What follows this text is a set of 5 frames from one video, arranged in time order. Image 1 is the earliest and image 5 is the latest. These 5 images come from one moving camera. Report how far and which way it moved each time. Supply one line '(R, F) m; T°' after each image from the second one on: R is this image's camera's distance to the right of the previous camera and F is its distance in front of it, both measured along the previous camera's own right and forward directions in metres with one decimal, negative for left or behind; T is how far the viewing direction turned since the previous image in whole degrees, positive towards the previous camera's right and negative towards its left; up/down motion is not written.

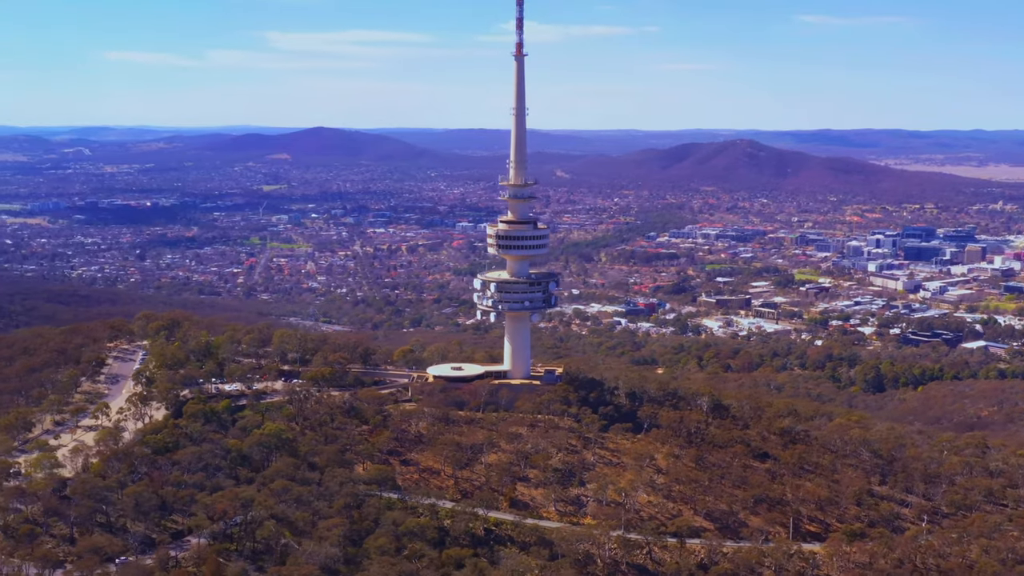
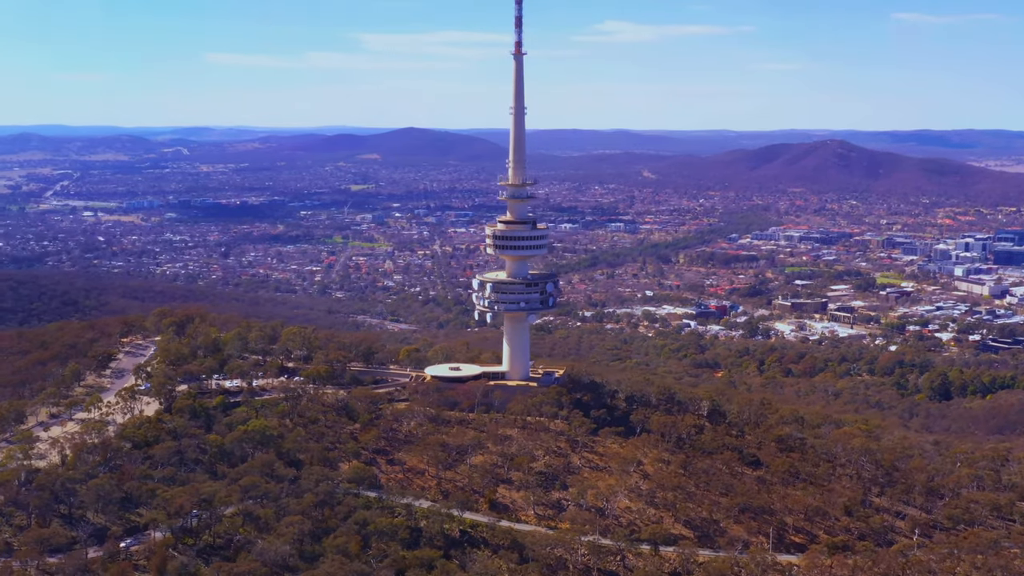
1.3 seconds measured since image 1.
(+2.4, +0.3) m; -5°
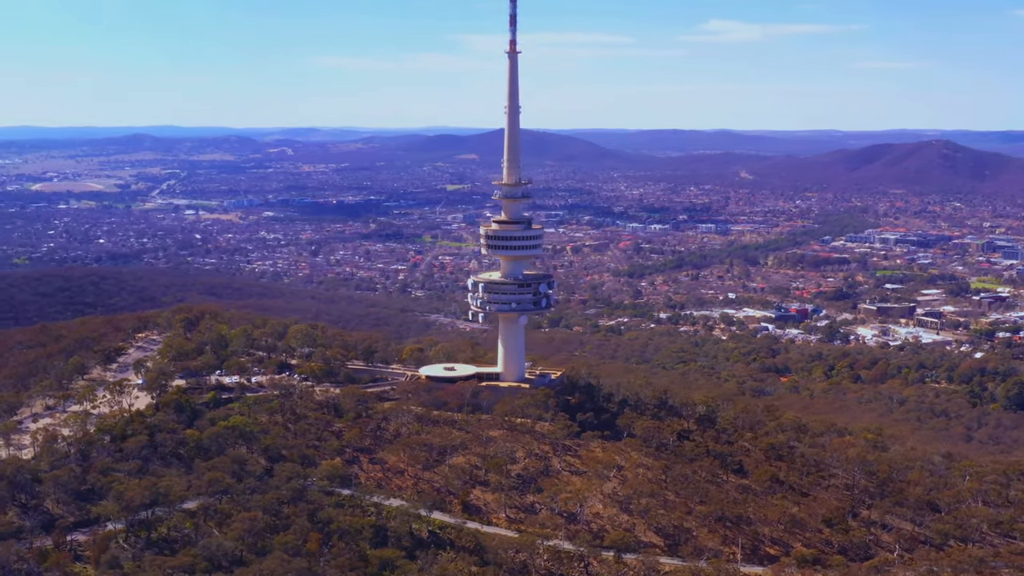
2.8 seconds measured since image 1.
(+2.7, +0.3) m; -5°
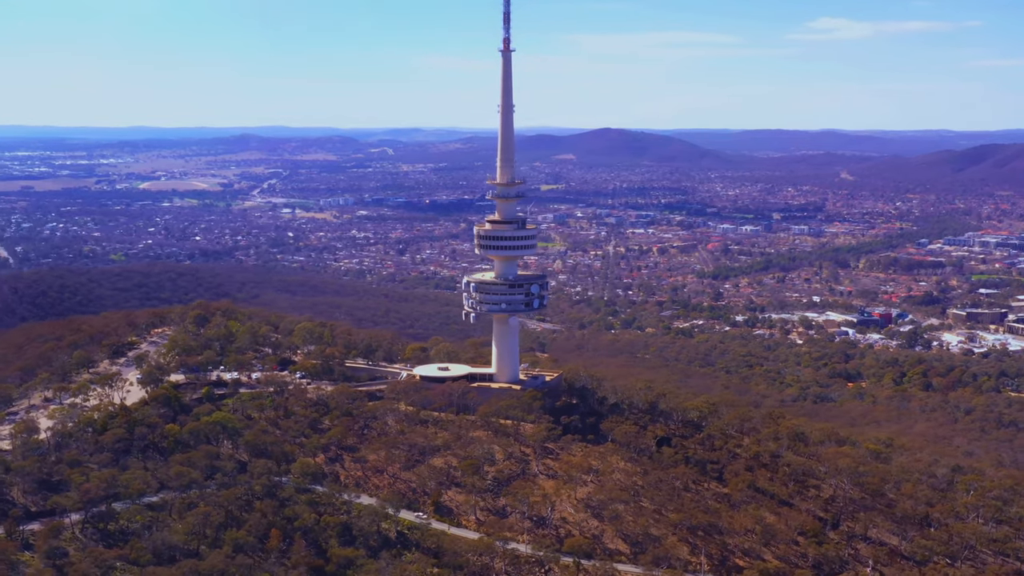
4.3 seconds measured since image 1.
(+2.7, +0.3) m; -5°
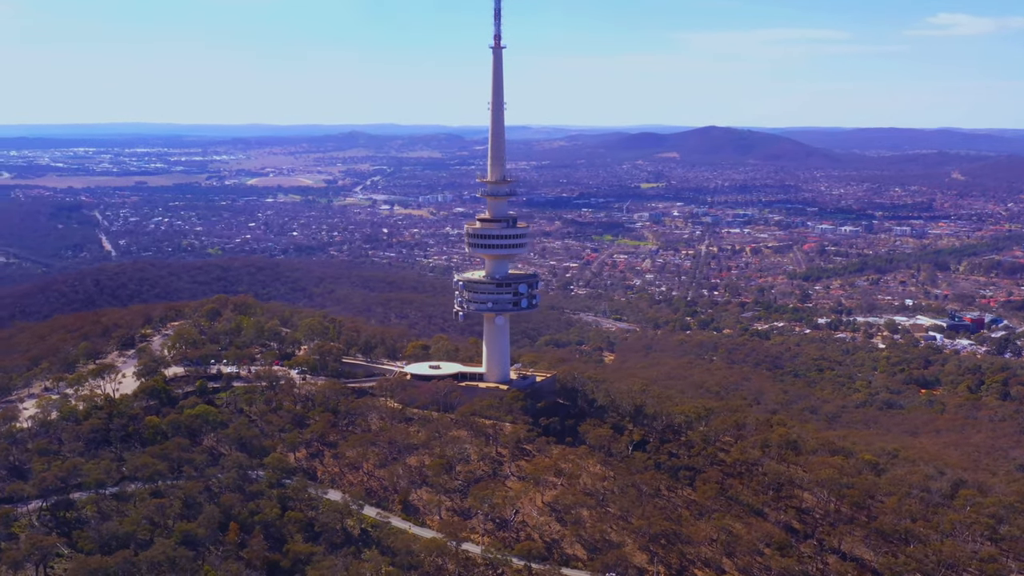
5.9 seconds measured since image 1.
(+2.9, +0.4) m; -5°
